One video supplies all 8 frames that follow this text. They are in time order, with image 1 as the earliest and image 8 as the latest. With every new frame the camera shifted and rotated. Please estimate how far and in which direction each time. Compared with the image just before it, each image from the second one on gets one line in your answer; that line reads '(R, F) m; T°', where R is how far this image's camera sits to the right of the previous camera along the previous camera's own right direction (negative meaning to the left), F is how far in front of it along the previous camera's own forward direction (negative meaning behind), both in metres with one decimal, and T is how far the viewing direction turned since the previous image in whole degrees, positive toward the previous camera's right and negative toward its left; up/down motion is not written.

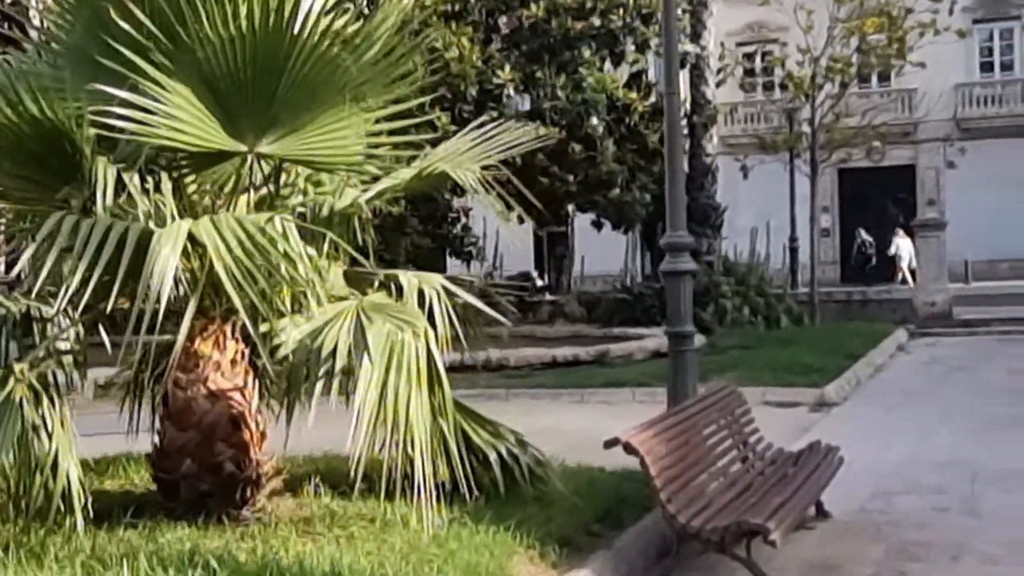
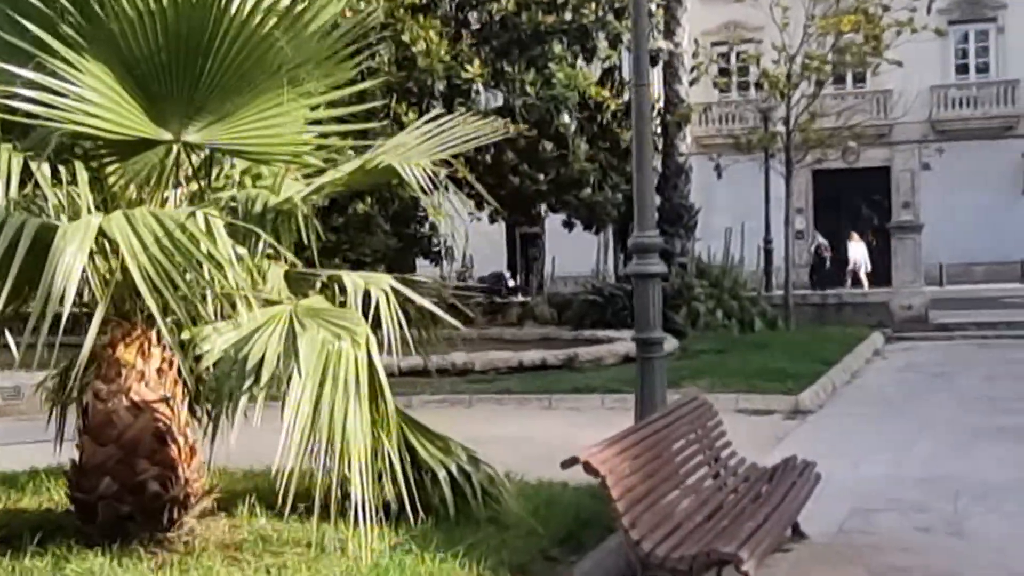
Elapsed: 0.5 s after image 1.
(+0.1, +0.4) m; +1°
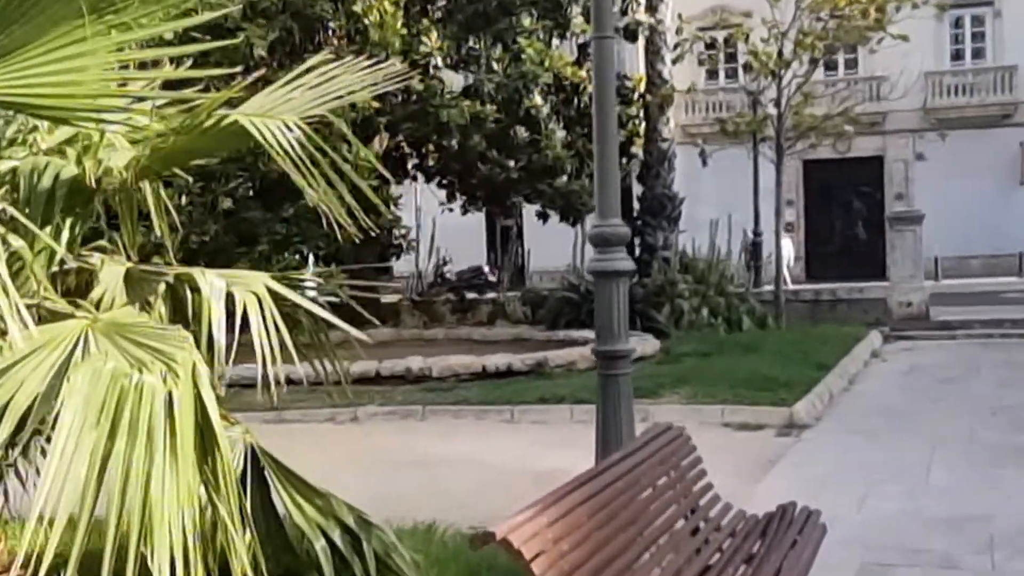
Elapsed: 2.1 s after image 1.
(+0.3, +1.4) m; 0°
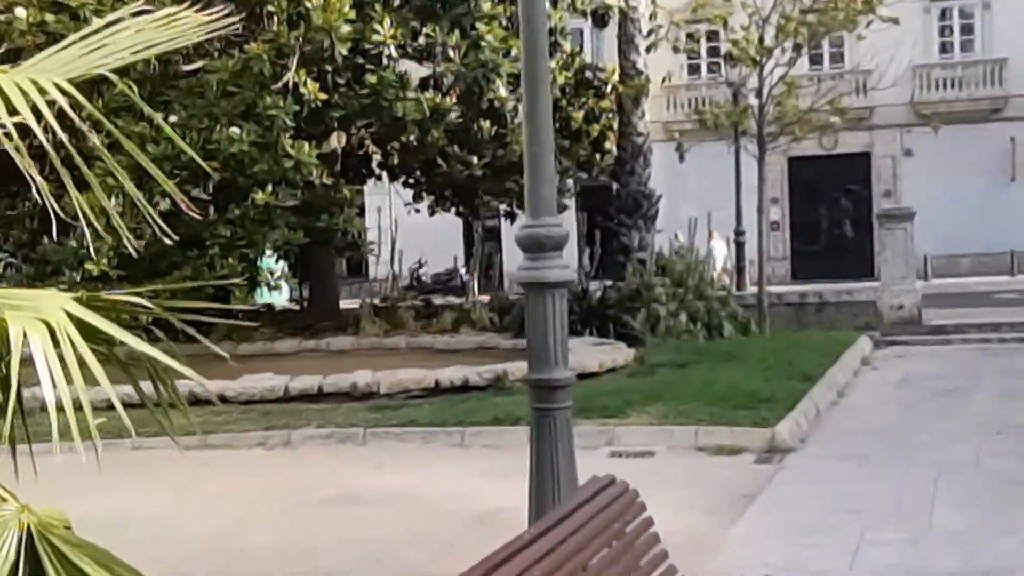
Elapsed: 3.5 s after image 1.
(+0.3, +1.1) m; +1°
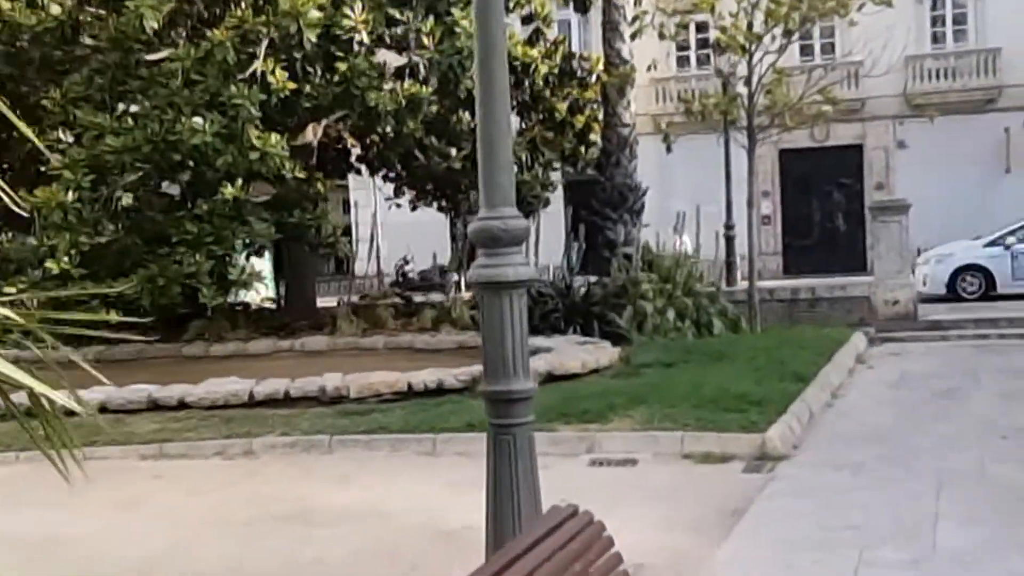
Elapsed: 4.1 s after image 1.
(+0.1, +0.6) m; 0°
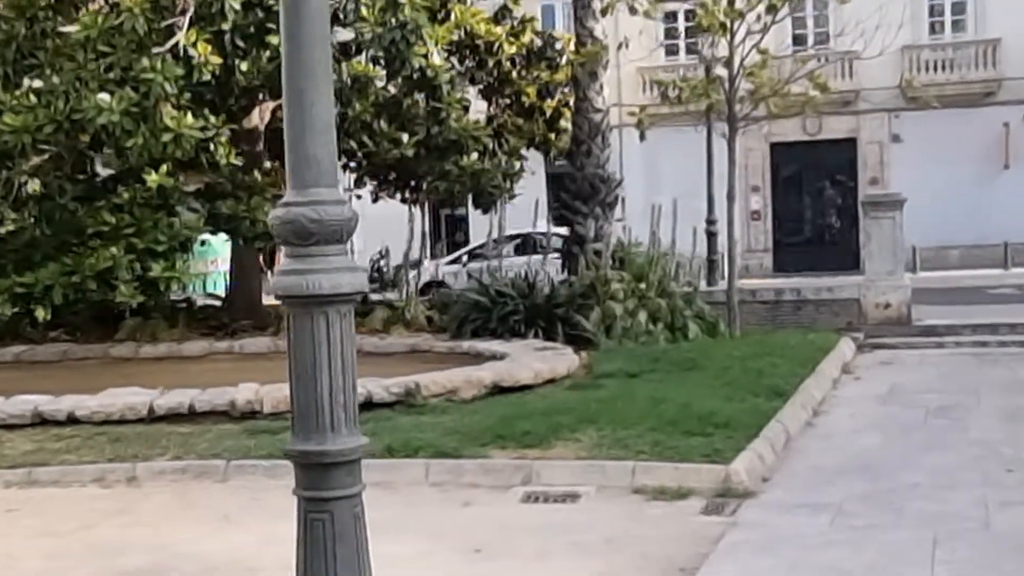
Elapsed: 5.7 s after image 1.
(+0.4, +1.3) m; 0°
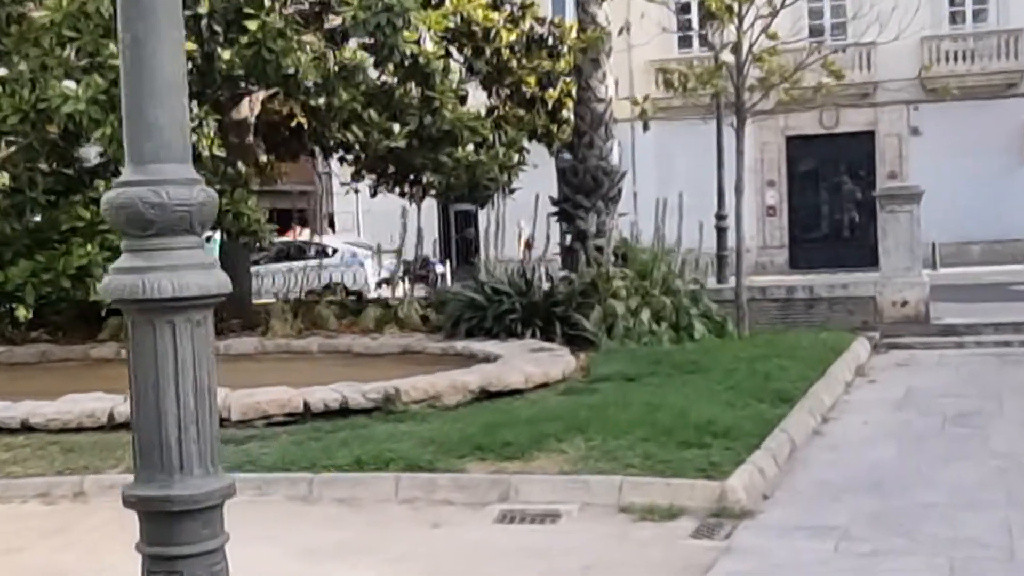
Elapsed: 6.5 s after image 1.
(+0.2, +0.6) m; -1°
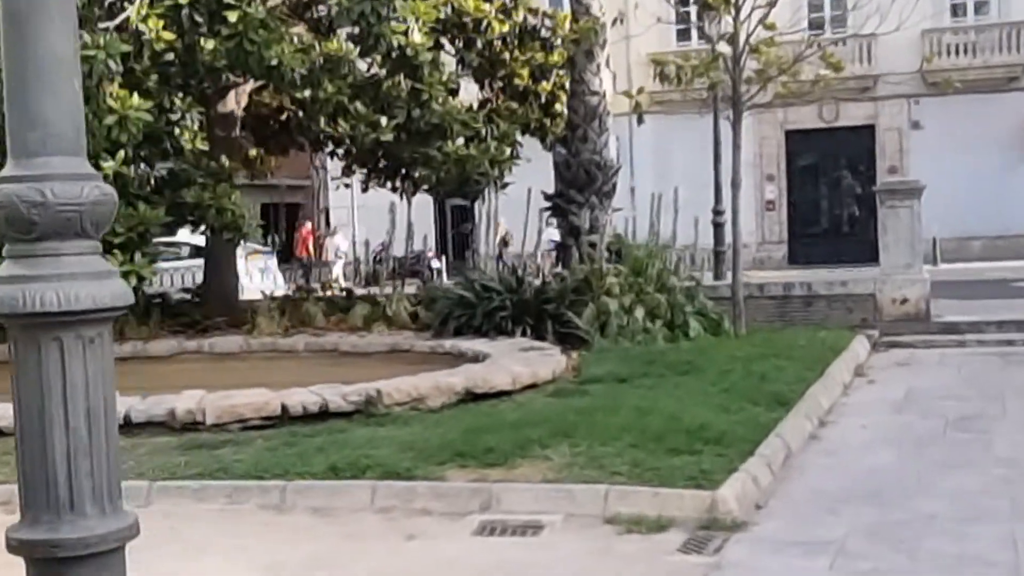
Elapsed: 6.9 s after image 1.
(+0.1, +0.3) m; 0°
